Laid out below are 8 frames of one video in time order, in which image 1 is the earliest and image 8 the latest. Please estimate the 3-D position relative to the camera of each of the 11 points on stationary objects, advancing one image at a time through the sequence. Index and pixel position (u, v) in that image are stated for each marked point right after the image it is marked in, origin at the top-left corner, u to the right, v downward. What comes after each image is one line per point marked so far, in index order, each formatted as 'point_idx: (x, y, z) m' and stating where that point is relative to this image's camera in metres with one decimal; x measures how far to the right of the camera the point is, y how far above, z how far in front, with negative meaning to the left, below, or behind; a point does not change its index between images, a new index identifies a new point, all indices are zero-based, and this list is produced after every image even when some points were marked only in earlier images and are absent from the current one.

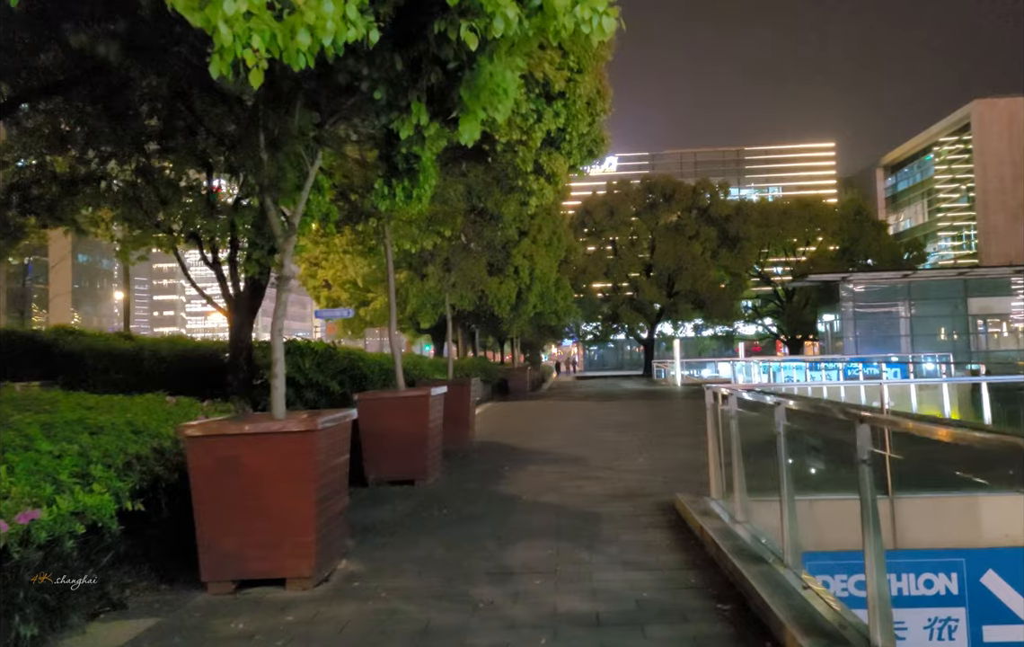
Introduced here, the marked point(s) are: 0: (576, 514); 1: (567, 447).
0: (+0.6, -1.8, +7.9) m
1: (+0.8, -1.9, +13.0) m
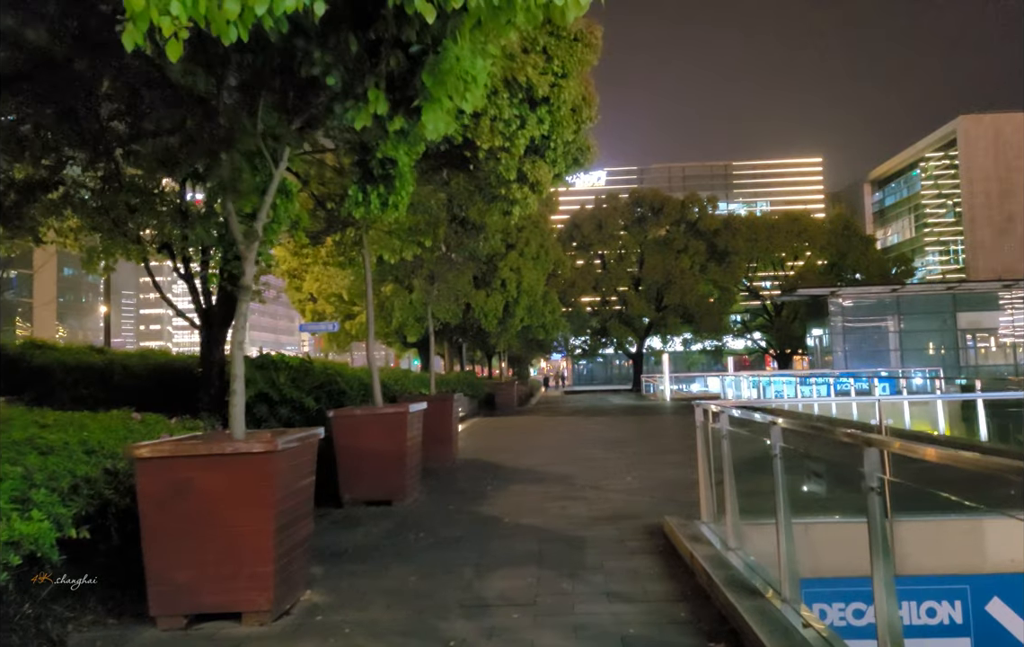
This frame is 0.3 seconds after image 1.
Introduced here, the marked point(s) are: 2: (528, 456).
0: (+0.4, -1.9, +7.5) m
1: (+0.6, -2.1, +12.6) m
2: (+0.3, -2.2, +14.2) m
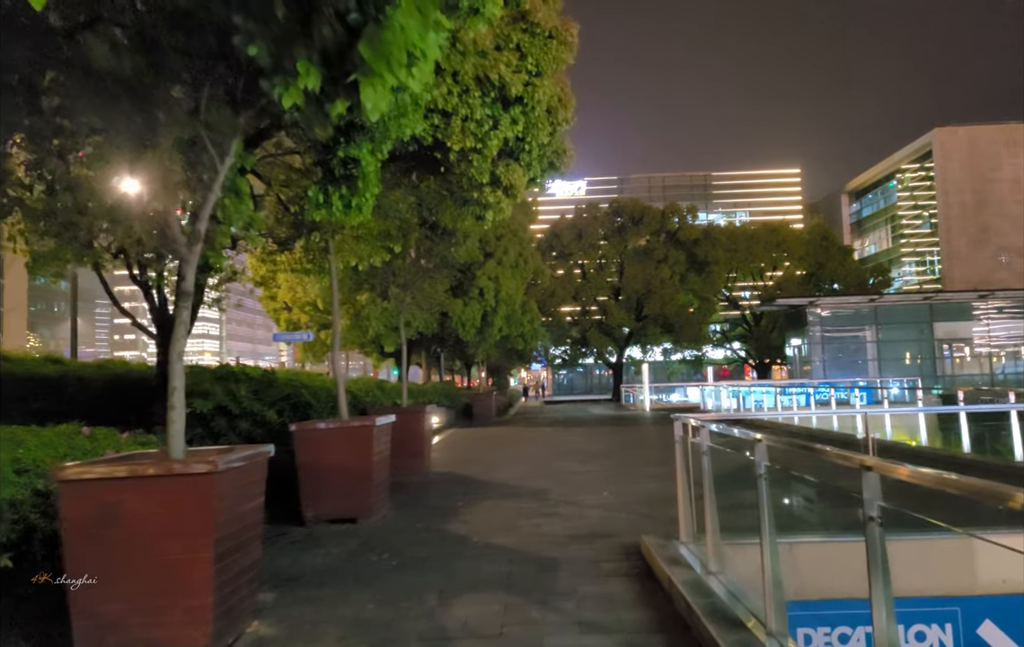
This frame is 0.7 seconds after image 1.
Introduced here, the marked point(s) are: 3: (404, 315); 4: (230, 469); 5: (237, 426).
0: (+0.1, -2.0, +7.1) m
1: (+0.2, -2.3, +12.2) m
2: (-0.1, -2.4, +13.8) m
3: (-1.9, +0.2, +14.2) m
4: (-1.6, -0.9, +4.9) m
5: (-3.1, -1.2, +9.6) m
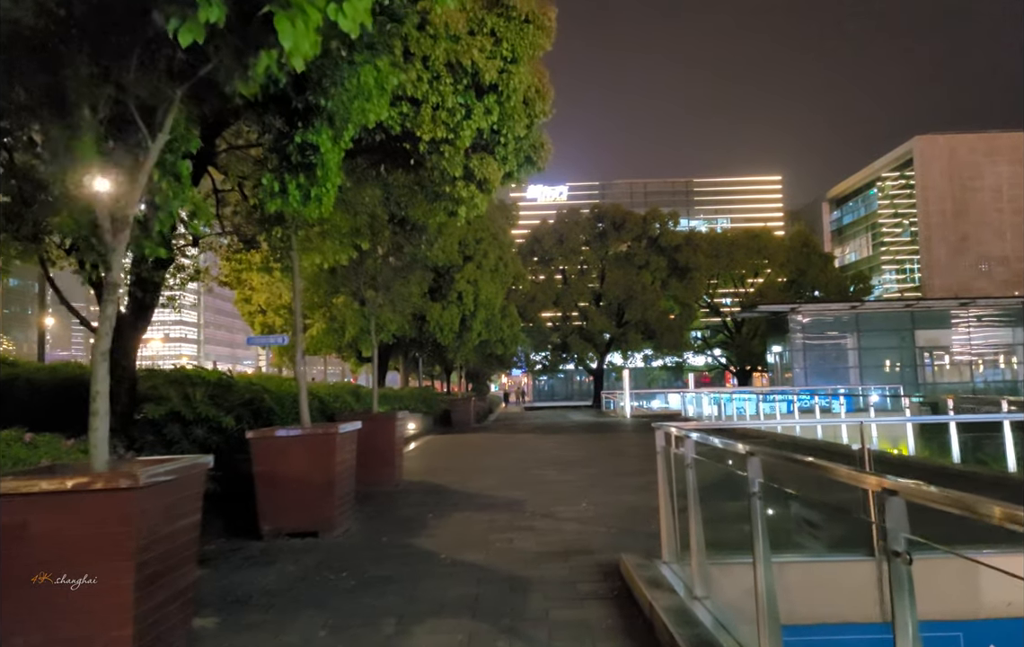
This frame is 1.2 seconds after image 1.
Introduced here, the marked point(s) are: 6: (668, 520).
0: (-0.1, -2.0, +6.6) m
1: (-0.1, -2.3, +11.7) m
2: (-0.5, -2.4, +13.2) m
3: (-2.3, +0.1, +13.6) m
4: (-1.8, -0.8, +4.3) m
5: (-3.4, -1.2, +9.0) m
6: (+1.2, -1.6, +6.7) m
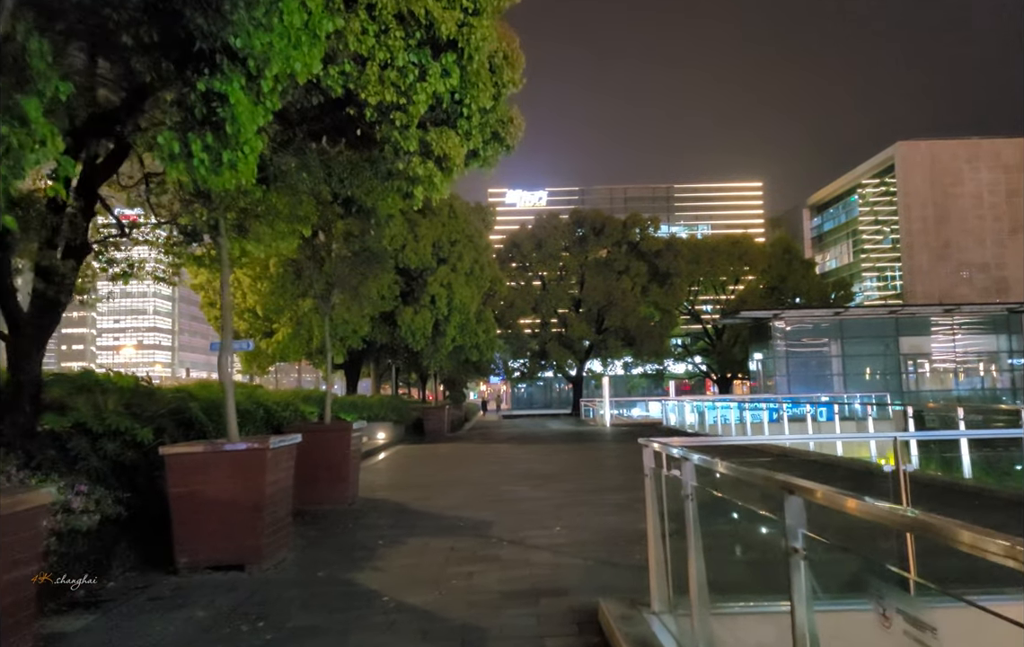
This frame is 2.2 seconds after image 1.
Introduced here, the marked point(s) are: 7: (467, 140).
0: (-0.4, -2.0, +5.4) m
1: (-0.6, -2.3, +10.5) m
2: (-1.0, -2.5, +12.0) m
3: (-2.7, +0.1, +12.4) m
4: (-2.1, -0.8, +3.1) m
5: (-3.8, -1.1, +7.7) m
6: (+0.9, -1.5, +5.5) m
7: (-0.4, +1.8, +8.0) m
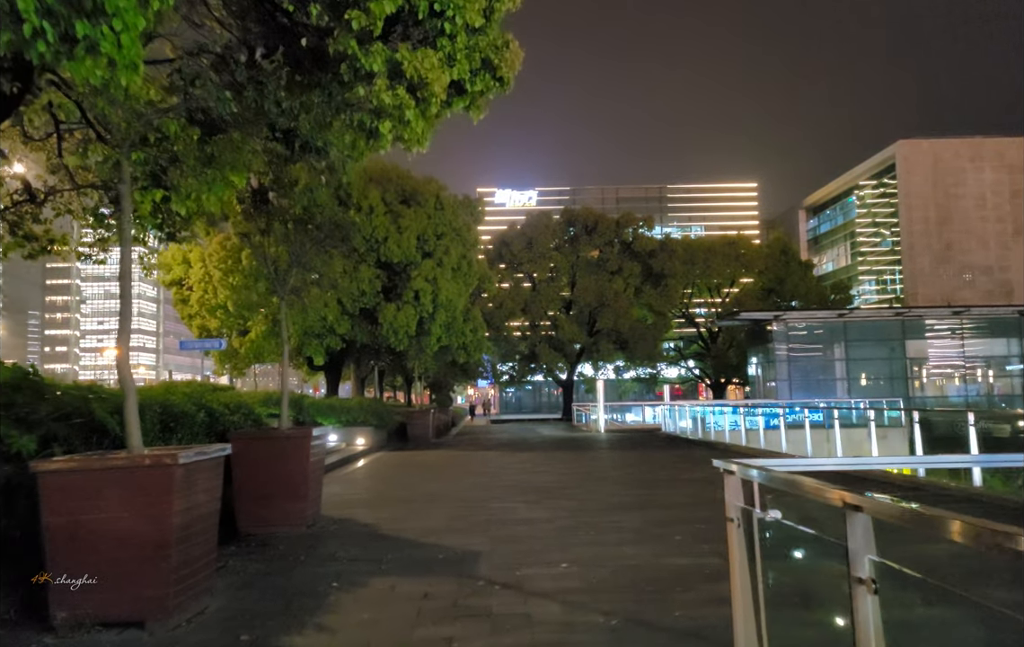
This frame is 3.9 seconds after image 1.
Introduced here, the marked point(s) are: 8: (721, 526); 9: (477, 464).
0: (-0.4, -1.8, +3.5) m
1: (-0.6, -2.2, +8.6) m
2: (-1.1, -2.3, +10.1) m
3: (-2.8, +0.3, +10.5) m
4: (-2.0, -0.6, +1.2) m
5: (-3.8, -1.0, +5.8) m
6: (+0.9, -1.3, +3.6) m
7: (-0.5, +2.0, +6.2) m
8: (+2.1, -2.1, +8.6) m
9: (-0.8, -3.2, +19.3) m
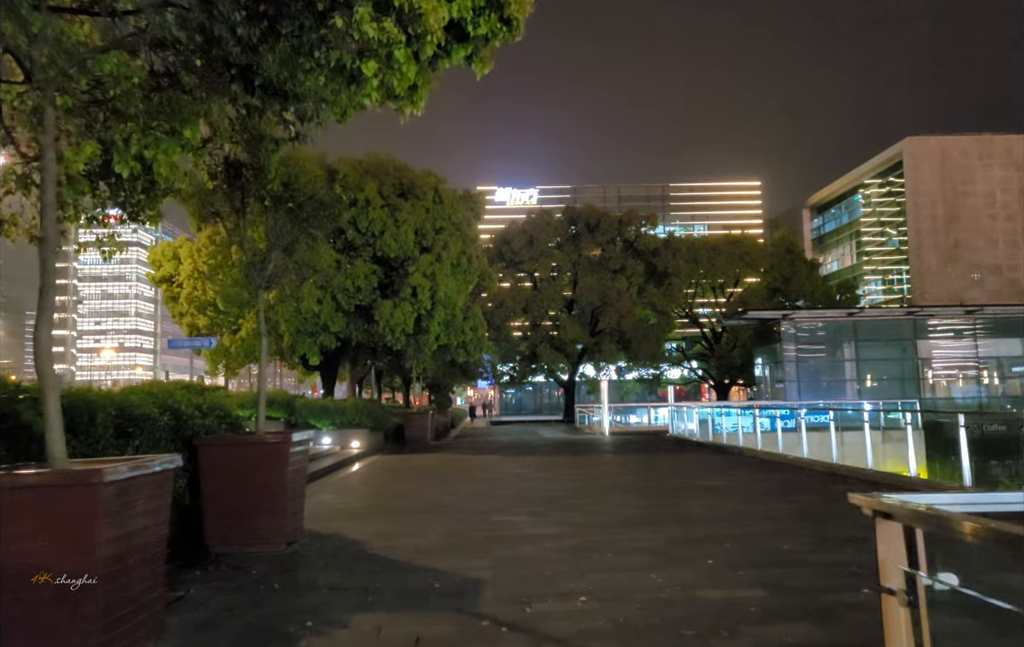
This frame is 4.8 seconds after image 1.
0: (-0.3, -1.7, +2.4) m
1: (-0.6, -2.1, +7.5) m
2: (-1.0, -2.2, +9.0) m
3: (-2.8, +0.3, +9.4) m
4: (-2.0, -0.5, +0.1) m
5: (-3.8, -0.9, +4.7) m
6: (+1.0, -1.2, +2.5) m
7: (-0.4, +2.0, +5.1) m
8: (+2.2, -2.0, +7.5) m
9: (-0.8, -3.1, +18.2) m
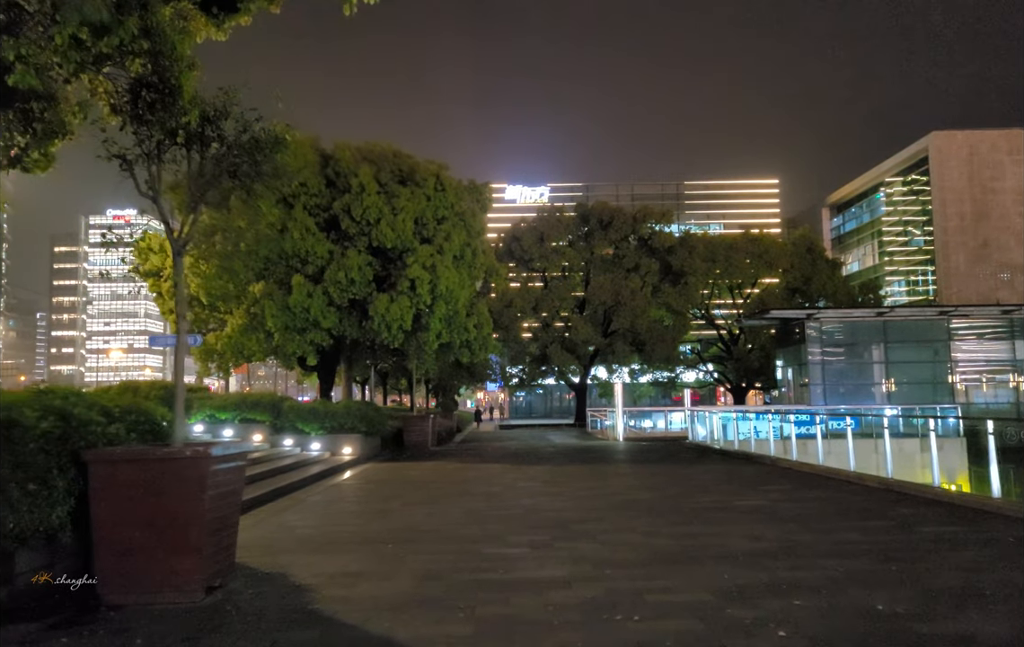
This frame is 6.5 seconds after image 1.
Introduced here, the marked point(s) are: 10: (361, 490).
0: (-0.5, -1.5, +0.4) m
1: (-0.6, -1.9, +5.5) m
2: (-1.1, -2.1, +7.0) m
3: (-2.8, +0.5, +7.4) m
4: (-2.1, -0.3, -1.9) m
5: (-3.9, -0.7, +2.8) m
6: (+0.9, -1.1, +0.5) m
7: (-0.5, +2.2, +3.1) m
8: (+2.1, -1.8, +5.5) m
9: (-0.7, -3.0, +16.2) m
10: (-2.9, -3.0, +15.2) m
